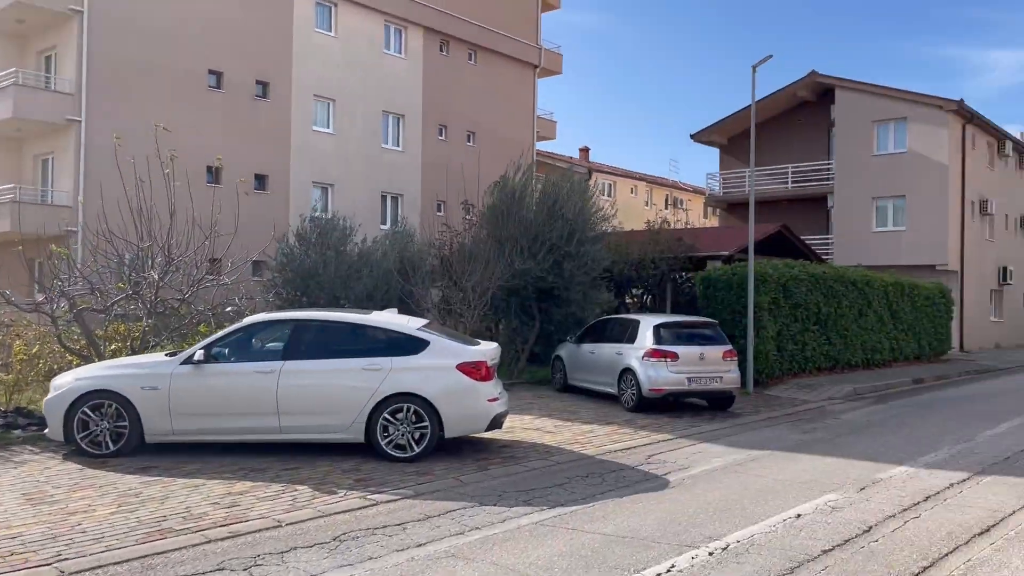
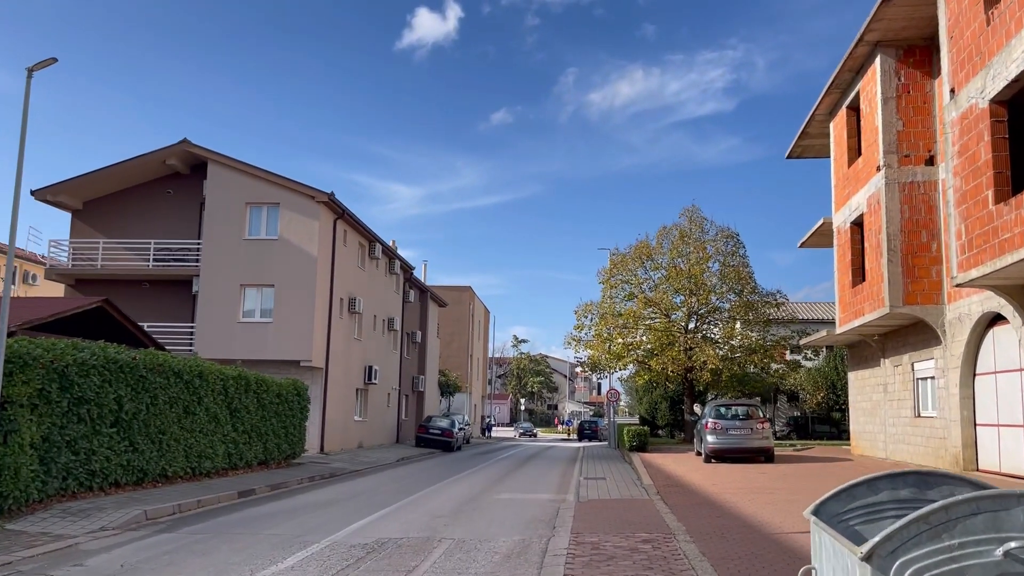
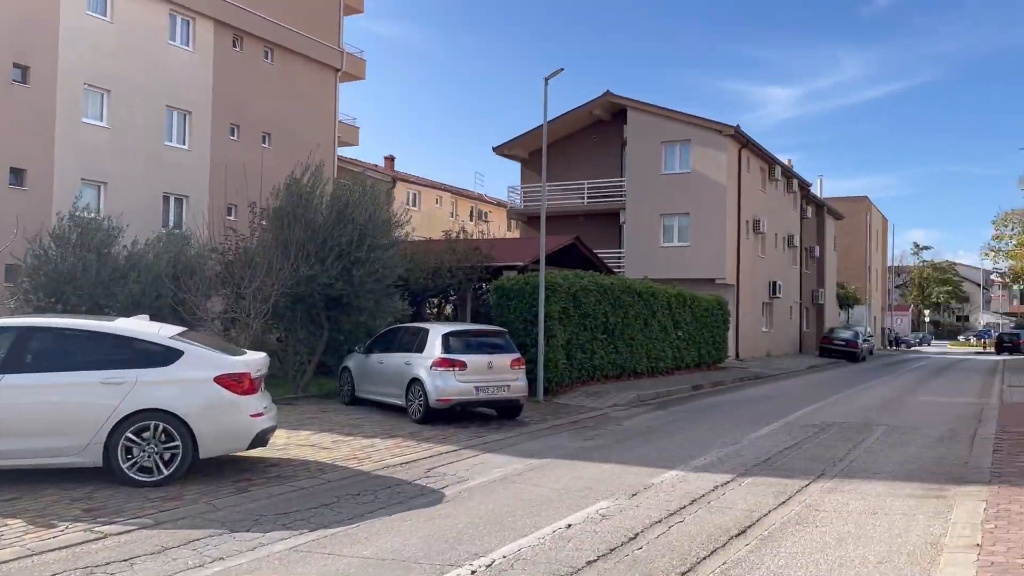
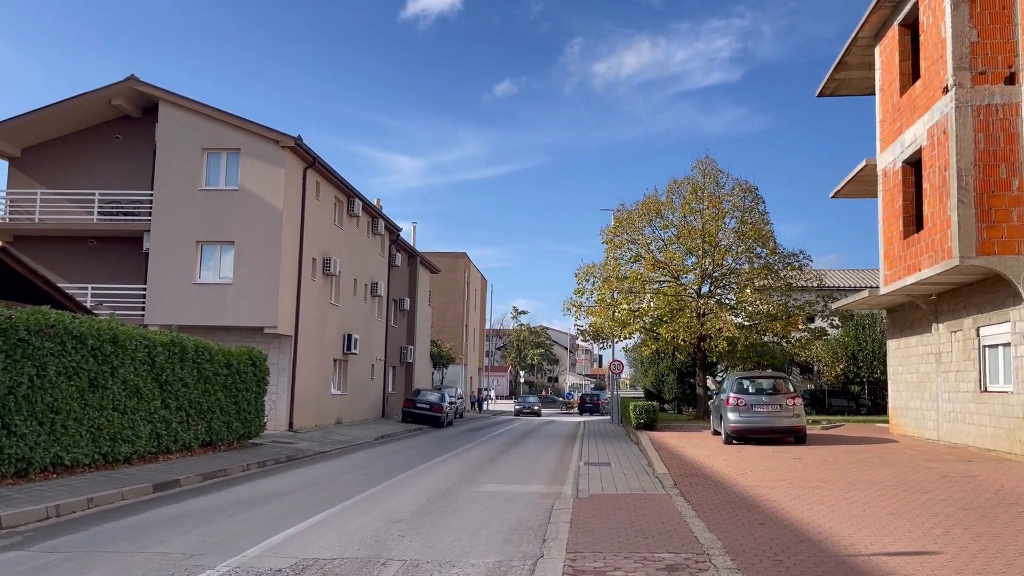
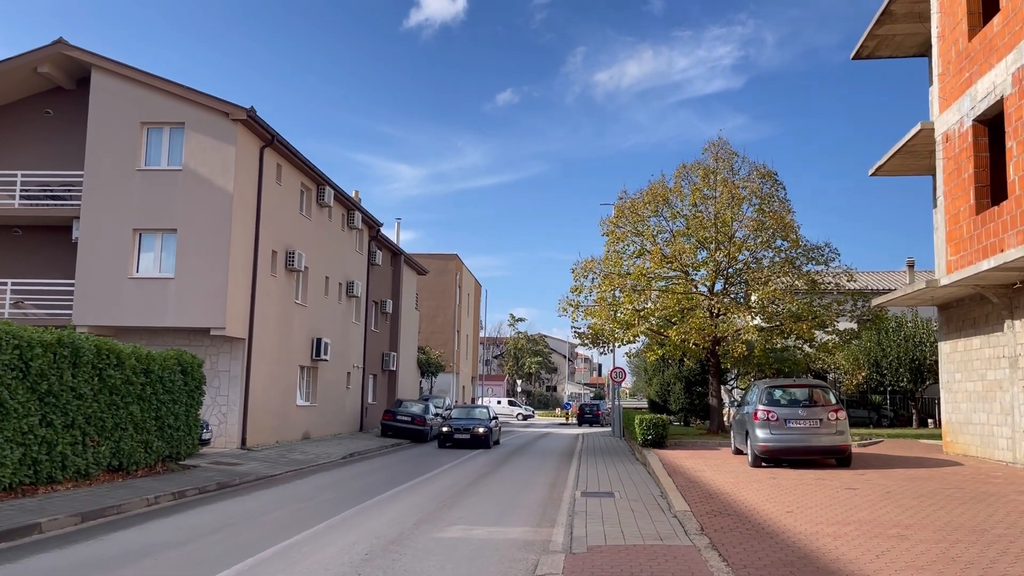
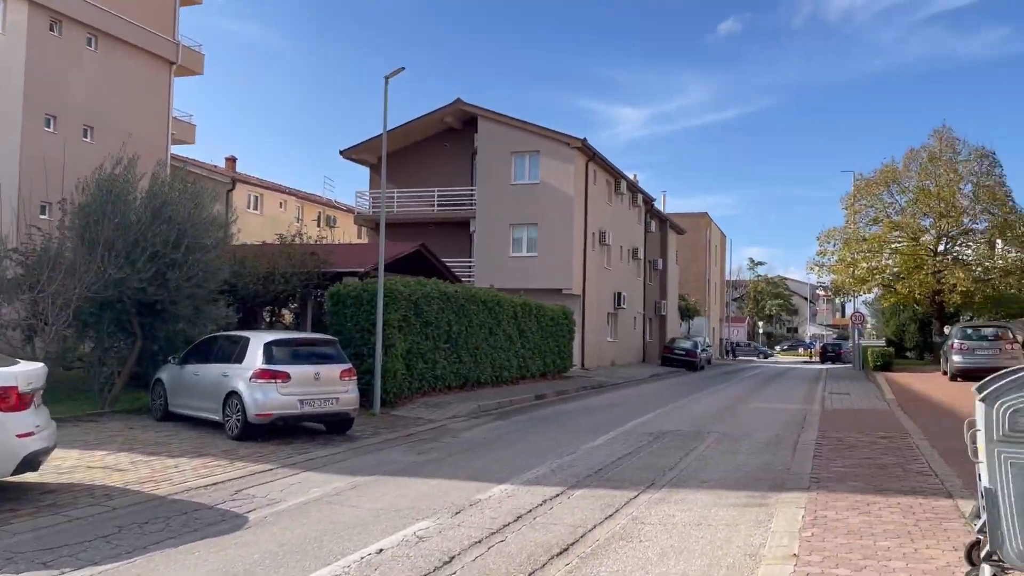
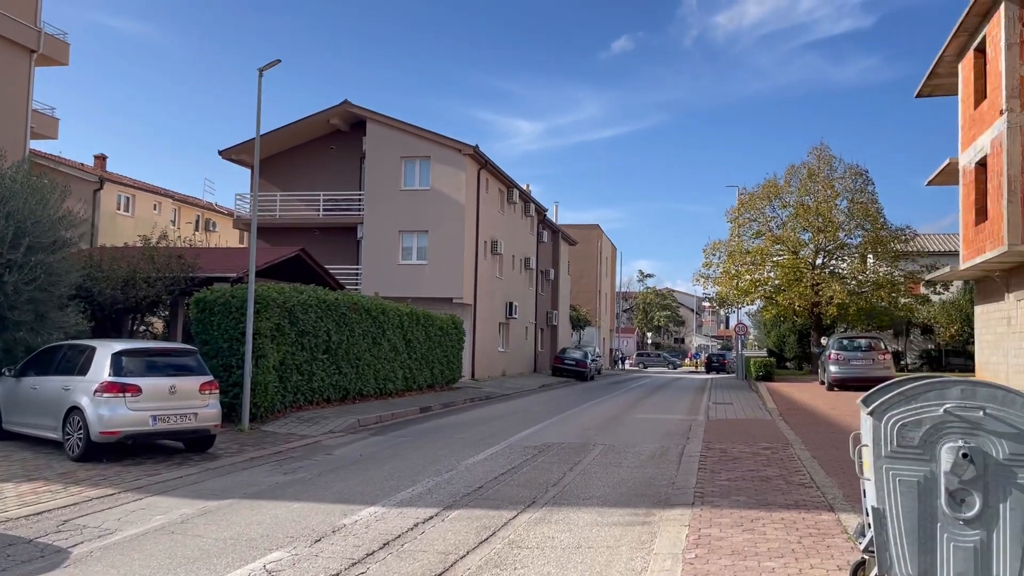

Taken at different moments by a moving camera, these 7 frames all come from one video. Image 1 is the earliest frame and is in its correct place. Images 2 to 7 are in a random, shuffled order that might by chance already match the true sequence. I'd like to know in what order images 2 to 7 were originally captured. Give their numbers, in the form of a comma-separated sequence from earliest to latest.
3, 6, 7, 2, 4, 5
